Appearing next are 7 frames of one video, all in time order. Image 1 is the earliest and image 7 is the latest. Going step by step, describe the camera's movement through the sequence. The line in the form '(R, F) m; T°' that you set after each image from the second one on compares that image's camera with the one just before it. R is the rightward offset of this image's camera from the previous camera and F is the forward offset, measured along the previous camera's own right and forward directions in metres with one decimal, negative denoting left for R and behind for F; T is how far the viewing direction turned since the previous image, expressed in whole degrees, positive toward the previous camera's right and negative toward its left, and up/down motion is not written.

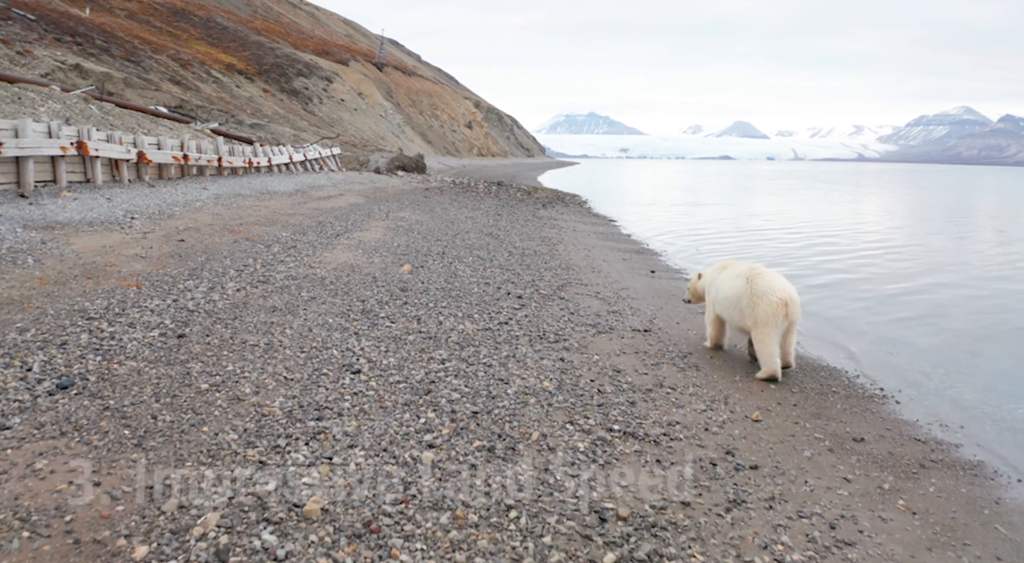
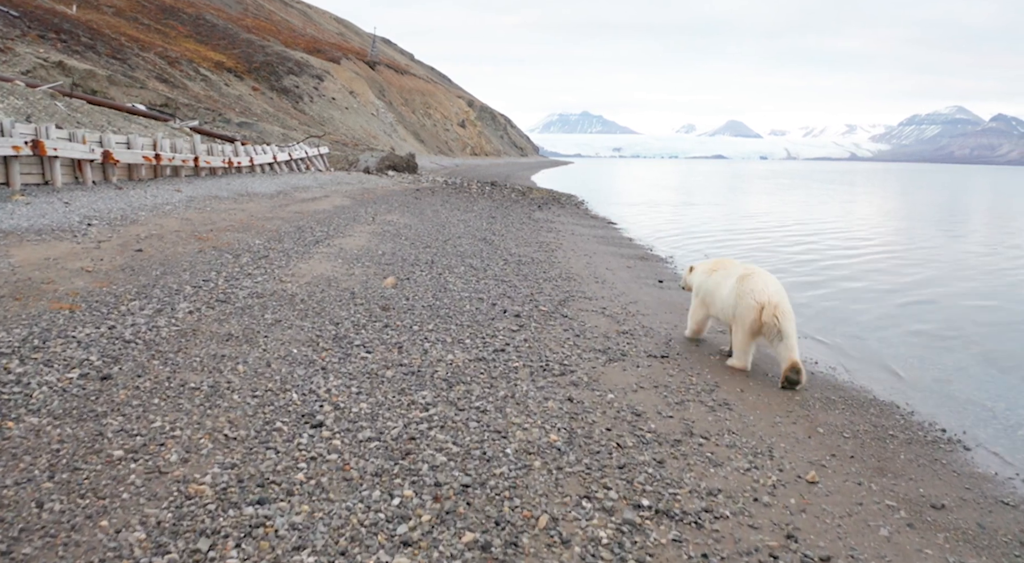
(0.0, +1.2) m; +1°
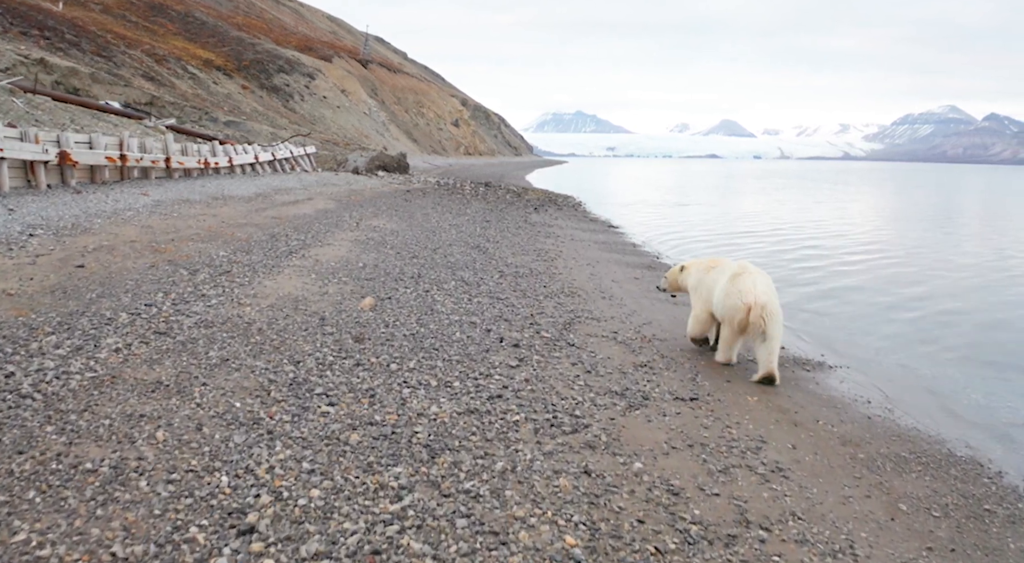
(0.0, +1.3) m; 0°
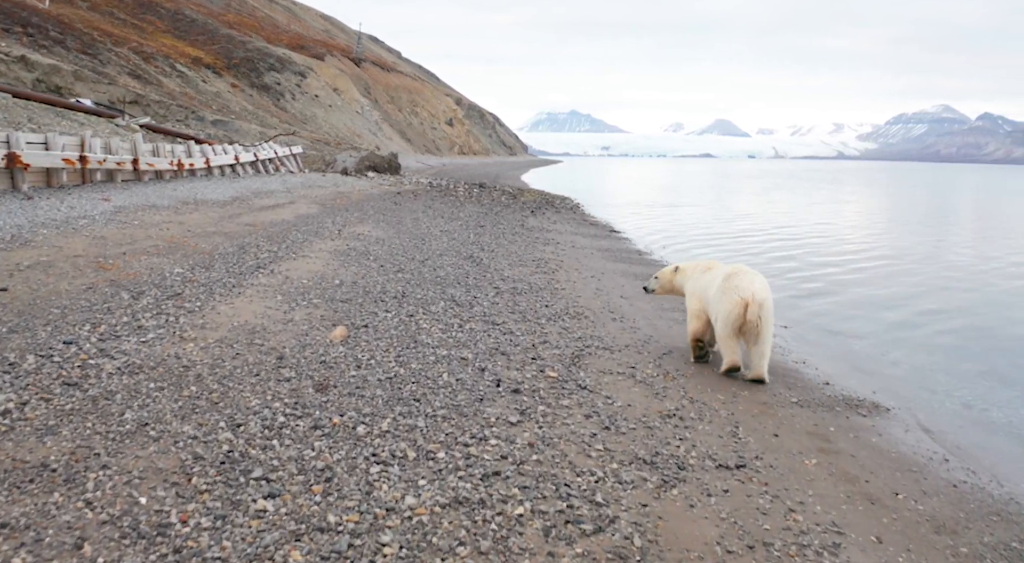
(0.0, +1.3) m; 0°
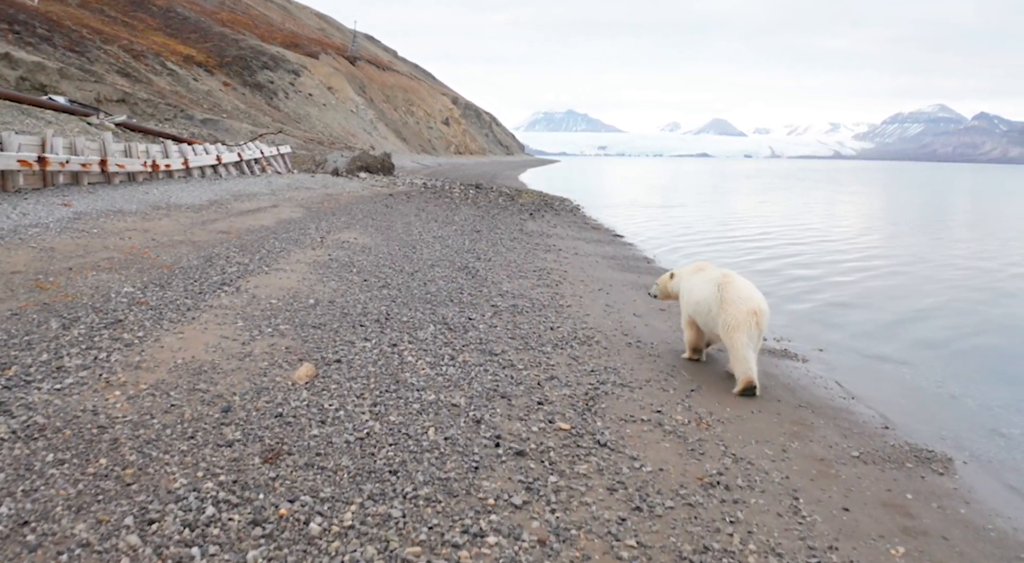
(0.0, +1.2) m; 0°
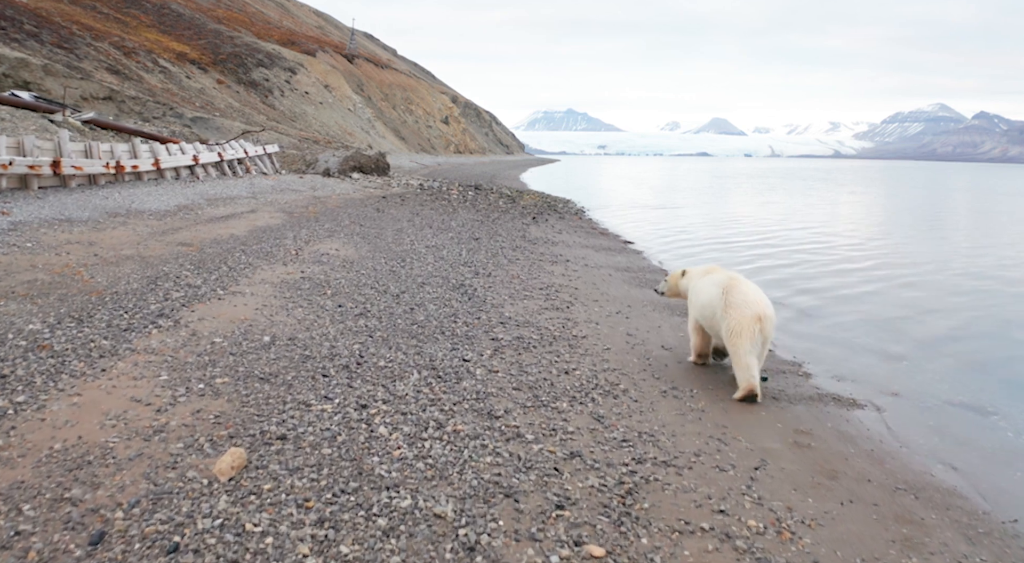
(-0.1, +1.6) m; 0°
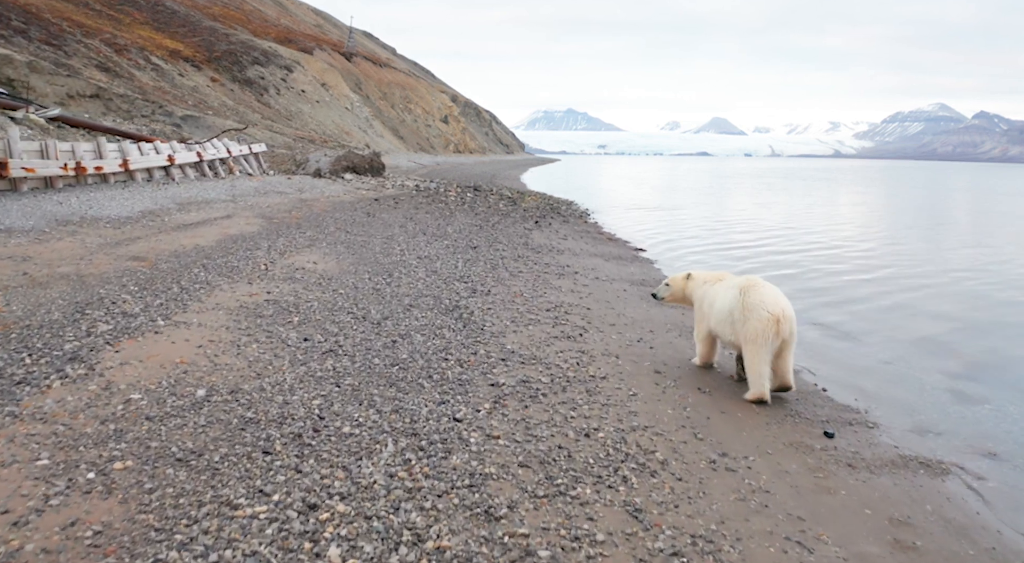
(0.0, +1.5) m; 0°
